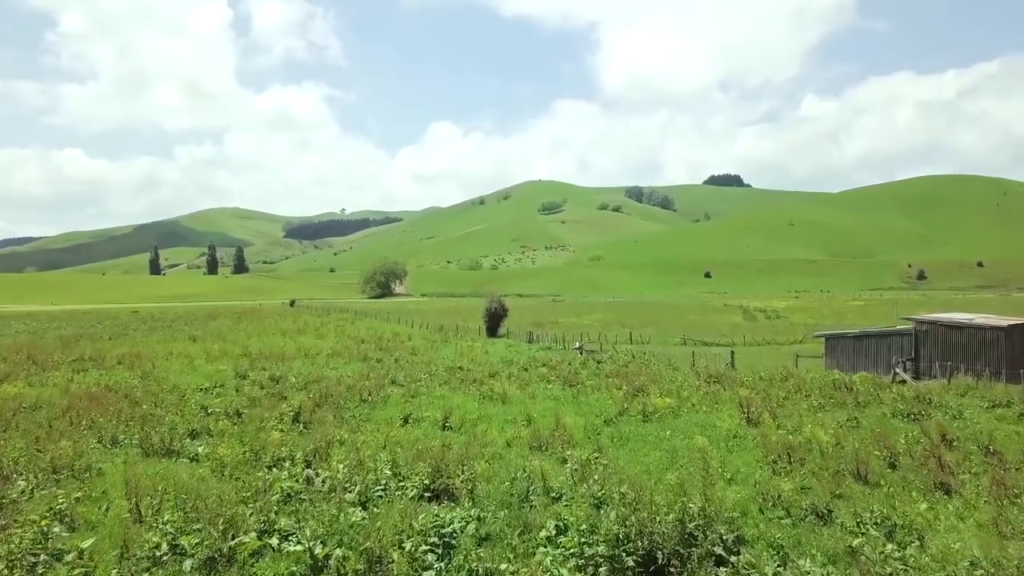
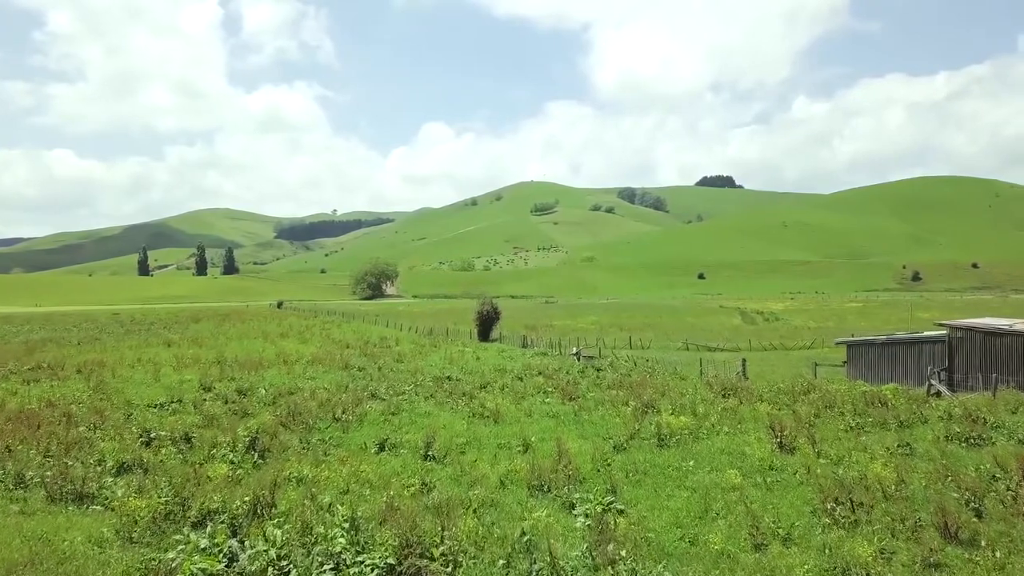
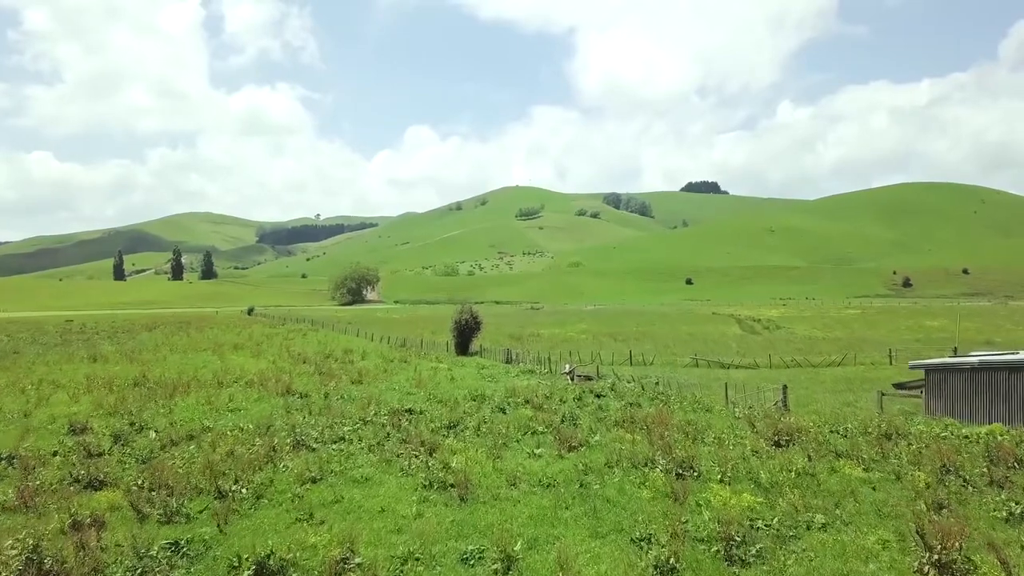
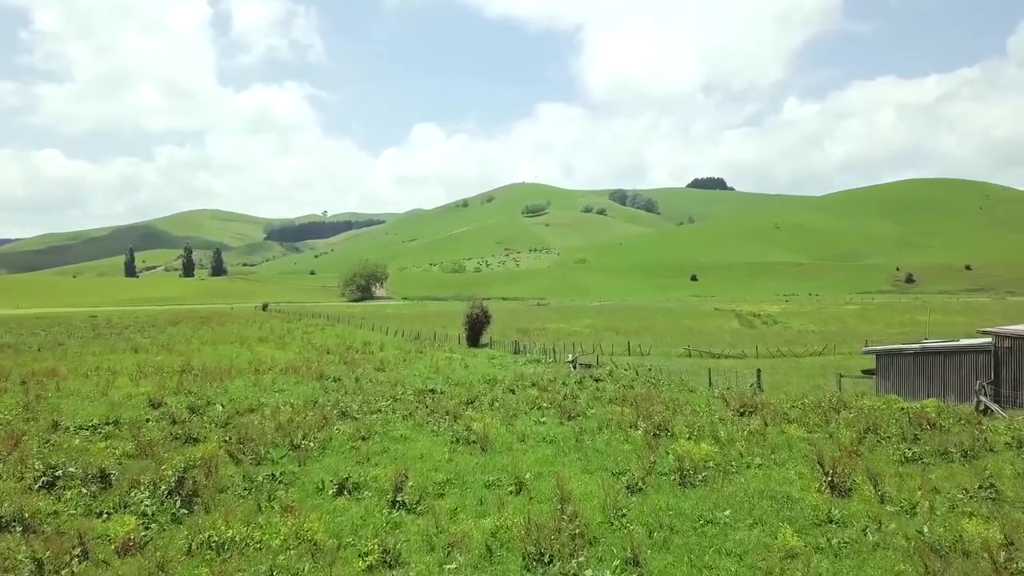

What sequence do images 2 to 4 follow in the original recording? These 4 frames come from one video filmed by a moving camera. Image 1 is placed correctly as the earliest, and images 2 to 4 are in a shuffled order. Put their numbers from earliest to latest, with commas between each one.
2, 4, 3
